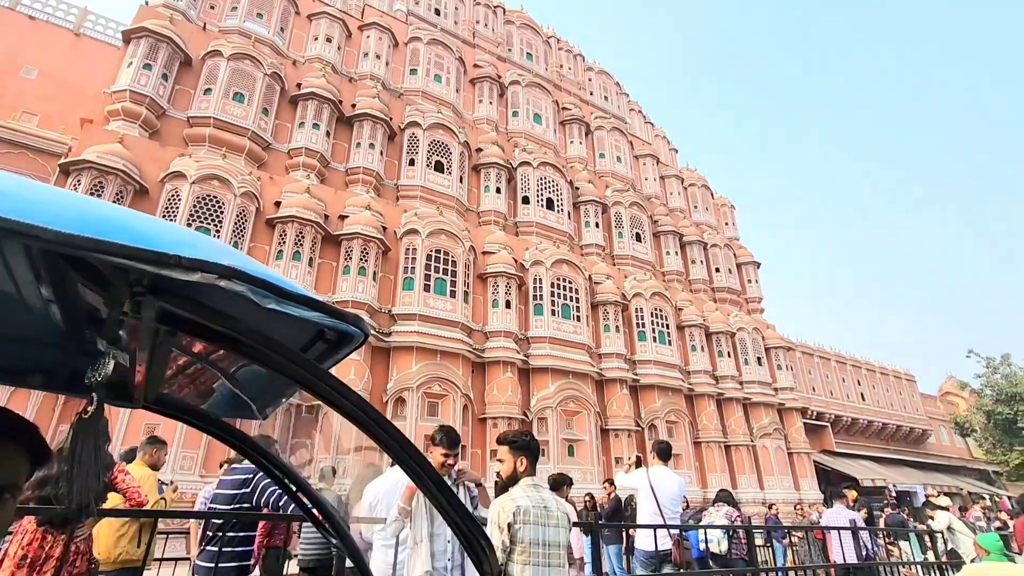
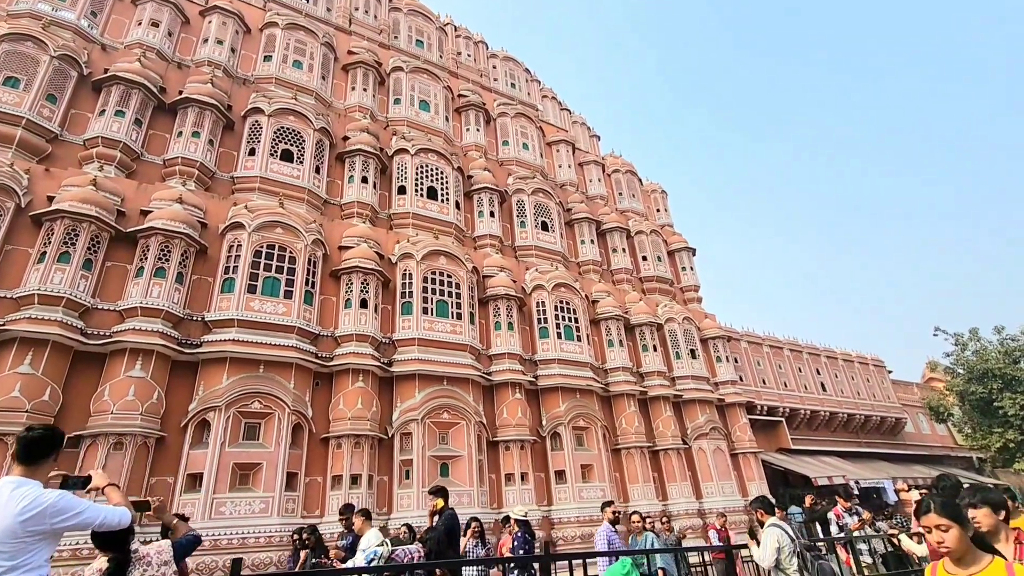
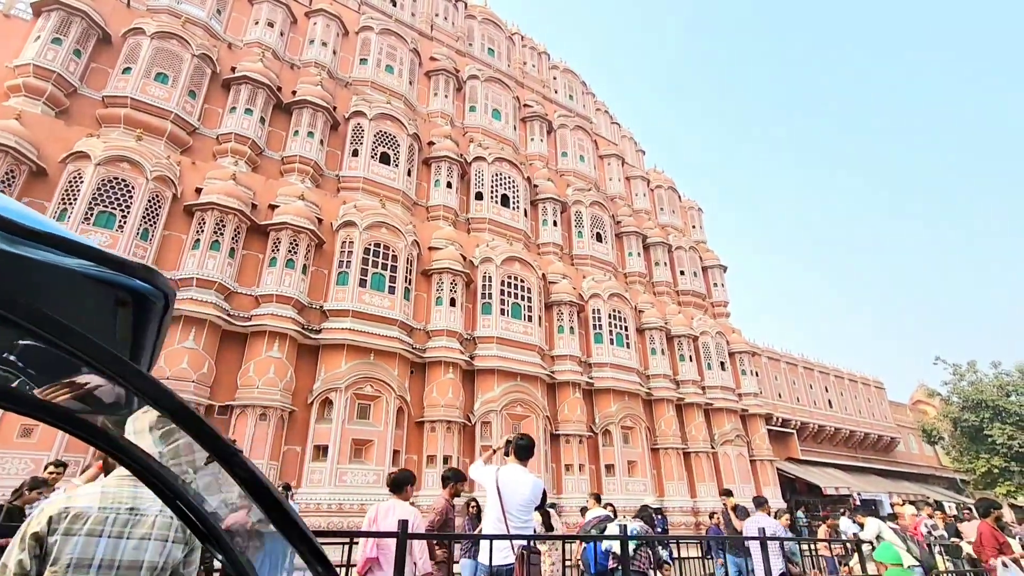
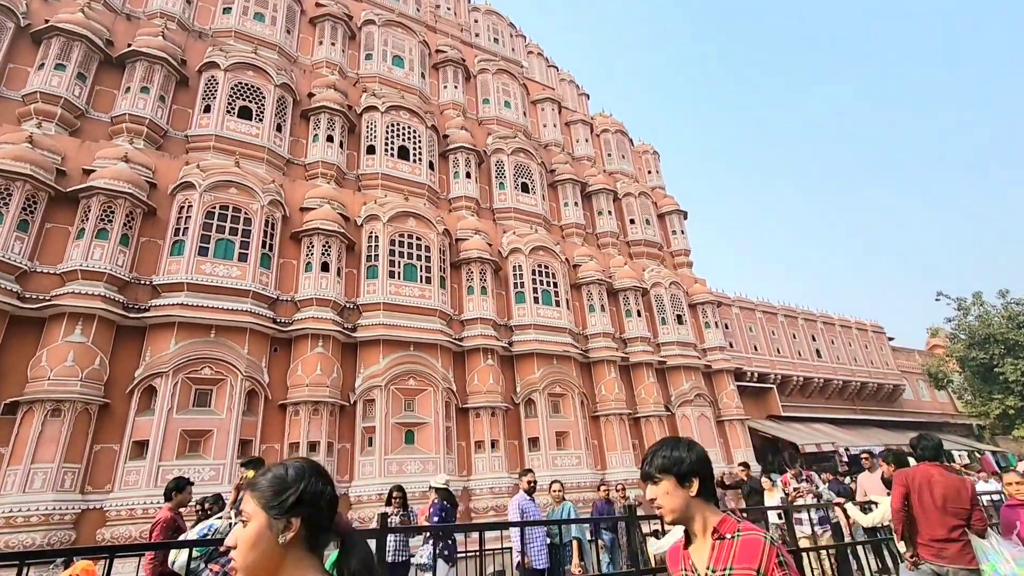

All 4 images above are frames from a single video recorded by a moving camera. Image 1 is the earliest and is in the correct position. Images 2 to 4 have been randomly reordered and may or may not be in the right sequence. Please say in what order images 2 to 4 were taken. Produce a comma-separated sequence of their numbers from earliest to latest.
3, 2, 4
